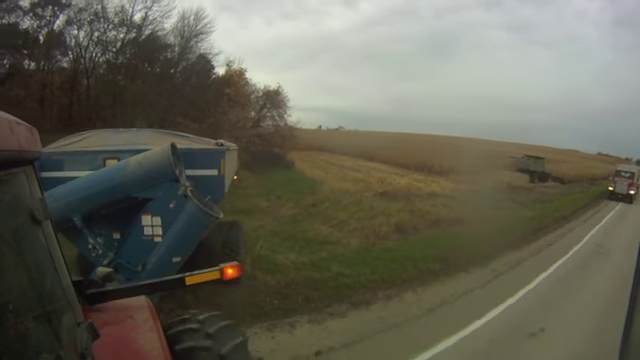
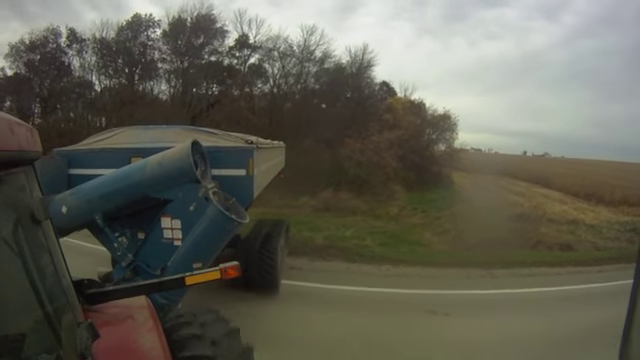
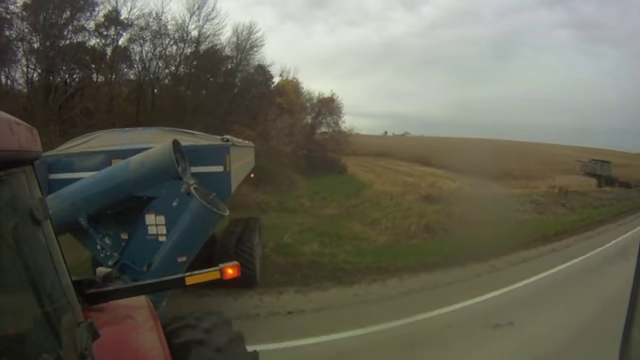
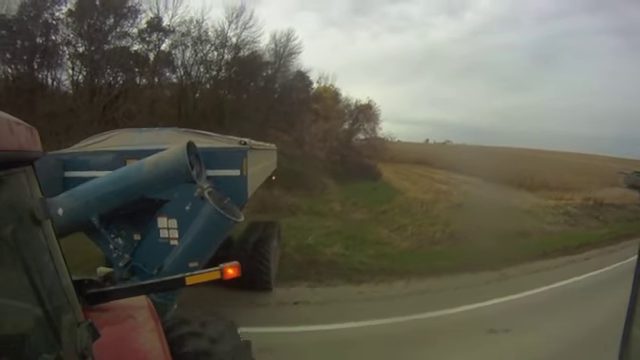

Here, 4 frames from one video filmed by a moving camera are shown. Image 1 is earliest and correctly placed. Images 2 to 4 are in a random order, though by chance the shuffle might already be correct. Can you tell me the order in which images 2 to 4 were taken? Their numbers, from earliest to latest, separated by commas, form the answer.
3, 4, 2
